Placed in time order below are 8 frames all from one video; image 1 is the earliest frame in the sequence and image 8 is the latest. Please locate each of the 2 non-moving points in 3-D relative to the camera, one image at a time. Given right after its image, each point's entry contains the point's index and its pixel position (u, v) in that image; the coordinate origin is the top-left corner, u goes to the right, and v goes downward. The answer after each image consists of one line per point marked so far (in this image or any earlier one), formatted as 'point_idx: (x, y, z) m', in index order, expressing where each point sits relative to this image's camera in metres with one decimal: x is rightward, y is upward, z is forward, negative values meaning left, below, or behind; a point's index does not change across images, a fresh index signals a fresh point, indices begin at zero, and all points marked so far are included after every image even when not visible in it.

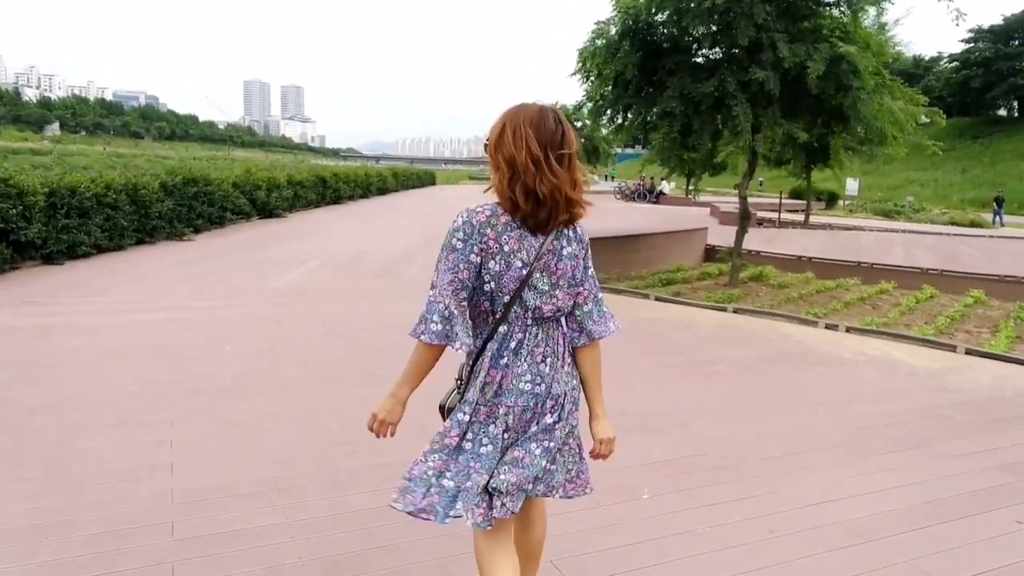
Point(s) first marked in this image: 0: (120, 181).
0: (-5.0, +1.4, +9.3) m
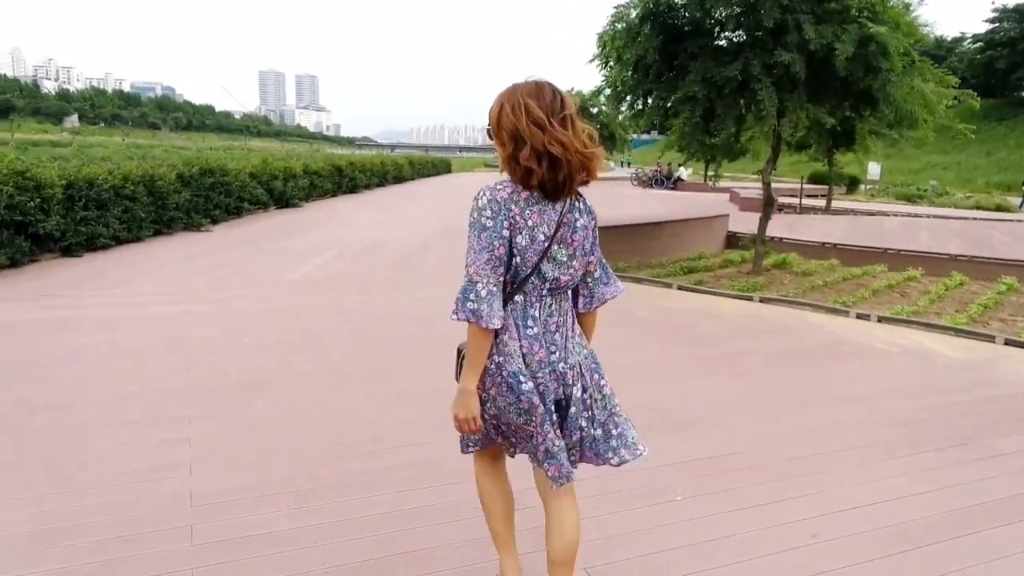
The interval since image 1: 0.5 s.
0: (-4.8, +1.5, +9.3) m
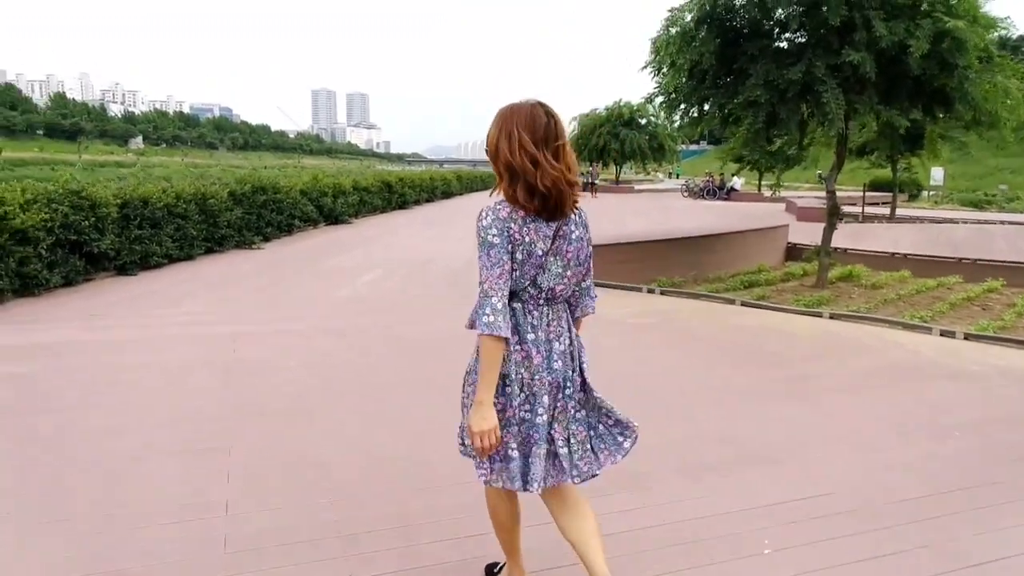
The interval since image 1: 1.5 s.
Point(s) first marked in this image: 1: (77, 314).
0: (-4.1, +1.3, +9.4) m
1: (-3.6, -0.2, +6.0) m
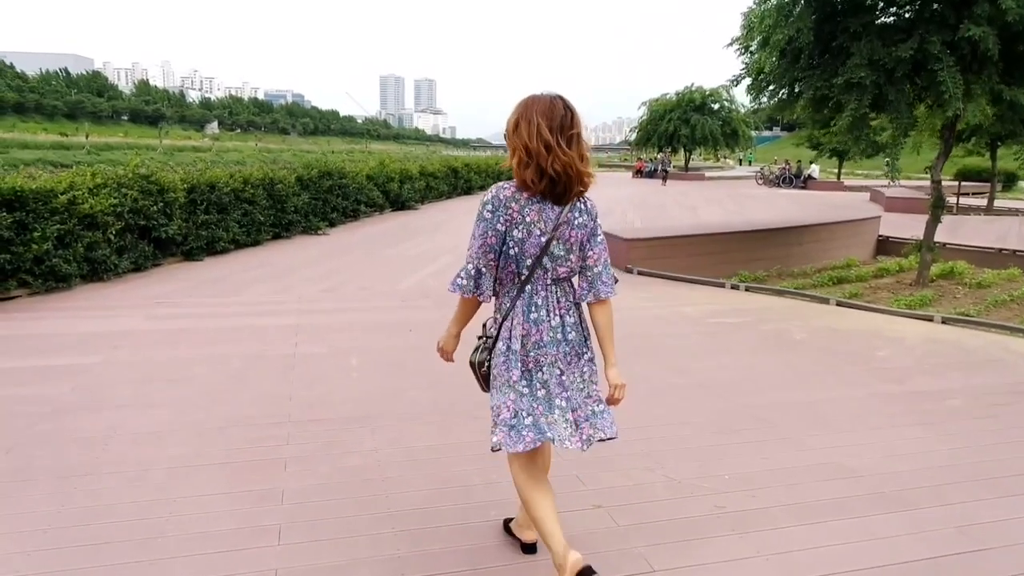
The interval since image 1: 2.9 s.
0: (-3.2, +1.4, +9.3) m
1: (-3.0, -0.1, +5.9) m
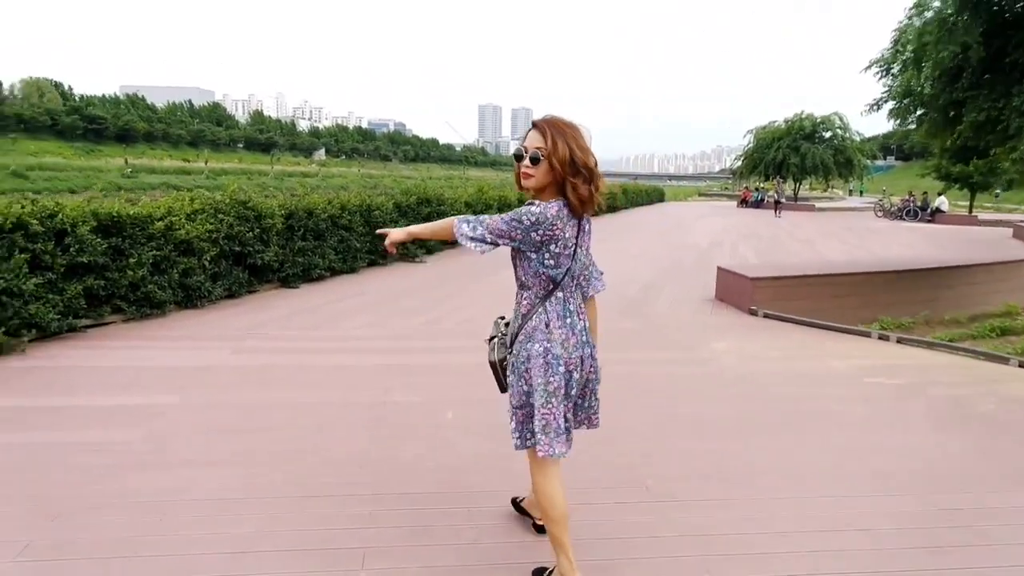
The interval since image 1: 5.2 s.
0: (-1.9, +1.1, +9.0) m
1: (-2.2, -0.3, +5.6) m
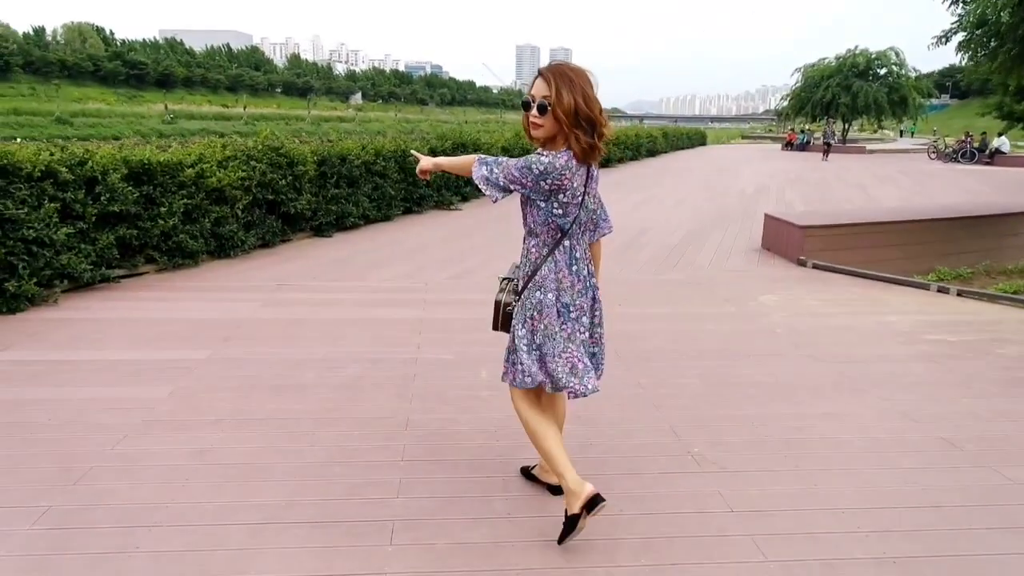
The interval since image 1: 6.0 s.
0: (-1.5, +1.7, +8.8) m
1: (-1.9, 0.0, +5.6) m
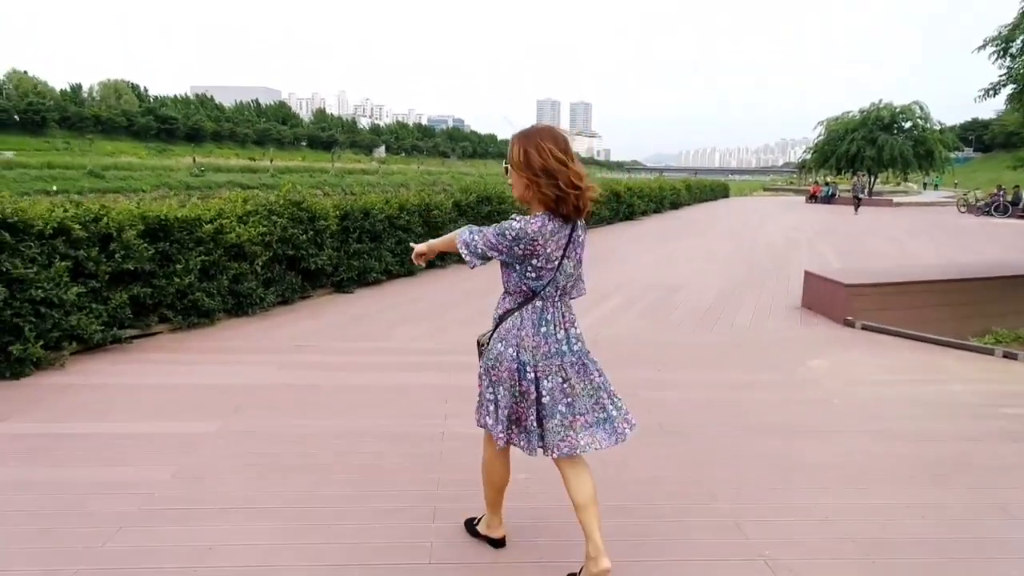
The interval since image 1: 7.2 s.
0: (-1.2, +1.0, +8.6) m
1: (-1.7, -0.4, +5.3) m
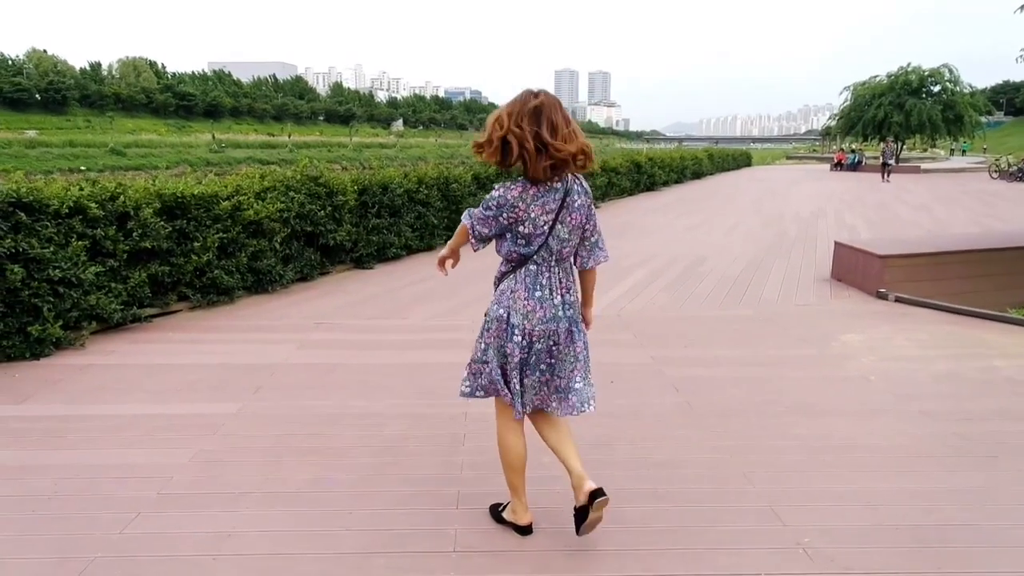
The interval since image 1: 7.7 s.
0: (-0.9, +1.3, +8.5) m
1: (-1.5, -0.2, +5.2) m
